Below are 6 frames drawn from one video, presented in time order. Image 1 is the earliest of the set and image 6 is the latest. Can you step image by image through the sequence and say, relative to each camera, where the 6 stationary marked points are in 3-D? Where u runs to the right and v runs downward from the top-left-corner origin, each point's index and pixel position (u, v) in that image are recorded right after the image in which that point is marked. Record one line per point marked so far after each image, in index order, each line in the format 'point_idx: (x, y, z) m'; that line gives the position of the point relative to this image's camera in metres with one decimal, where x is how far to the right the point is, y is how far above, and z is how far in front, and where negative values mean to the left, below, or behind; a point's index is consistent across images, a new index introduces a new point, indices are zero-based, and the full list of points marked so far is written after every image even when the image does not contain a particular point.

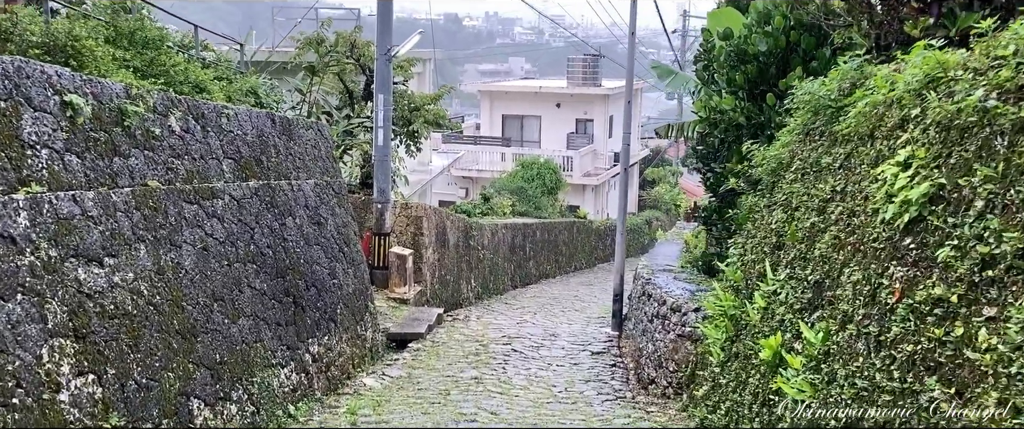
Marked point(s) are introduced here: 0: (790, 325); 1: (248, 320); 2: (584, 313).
0: (+1.5, -0.6, +3.9) m
1: (-1.9, -0.8, +5.6) m
2: (+1.2, -1.6, +12.5) m
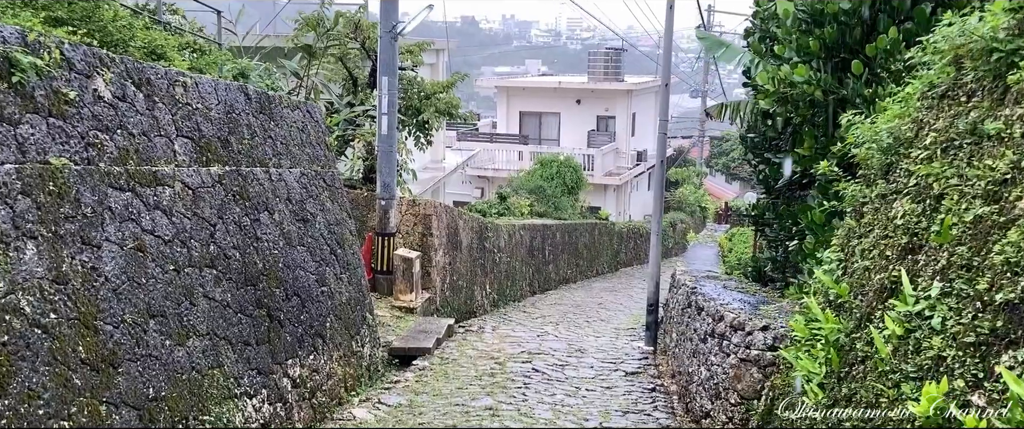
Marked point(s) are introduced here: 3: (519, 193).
0: (+1.6, -0.5, +2.7) m
1: (-1.8, -0.7, +4.4) m
2: (+1.5, -1.6, +11.2) m
3: (+0.2, +0.6, +19.8) m
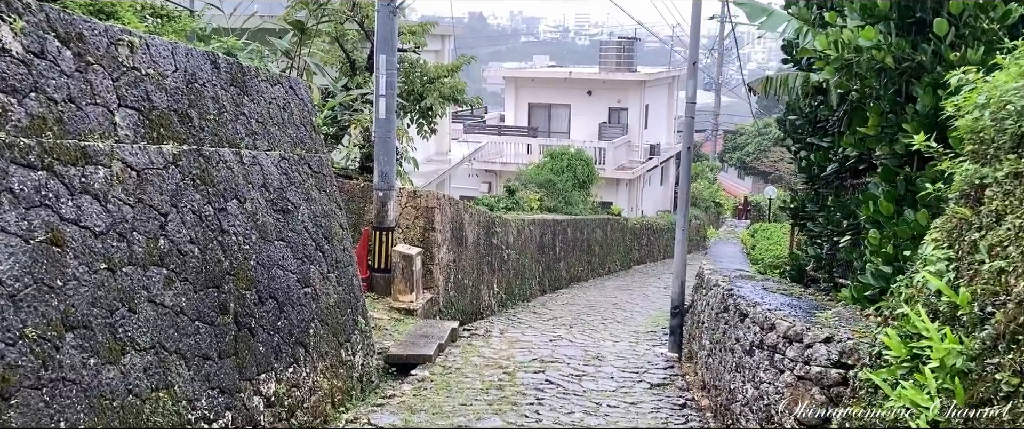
0: (+1.6, -0.5, +1.8) m
1: (-1.7, -0.7, +3.6) m
2: (+1.6, -1.5, +10.4) m
3: (+0.4, +0.7, +19.0) m
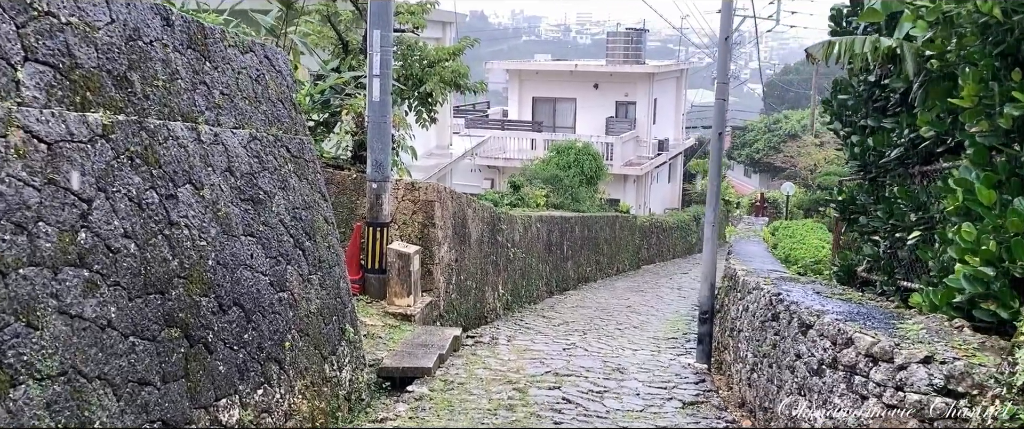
0: (+1.7, -0.4, +1.0) m
1: (-1.6, -0.6, +2.7) m
2: (+1.7, -1.5, +9.5) m
3: (+0.5, +0.8, +18.1) m
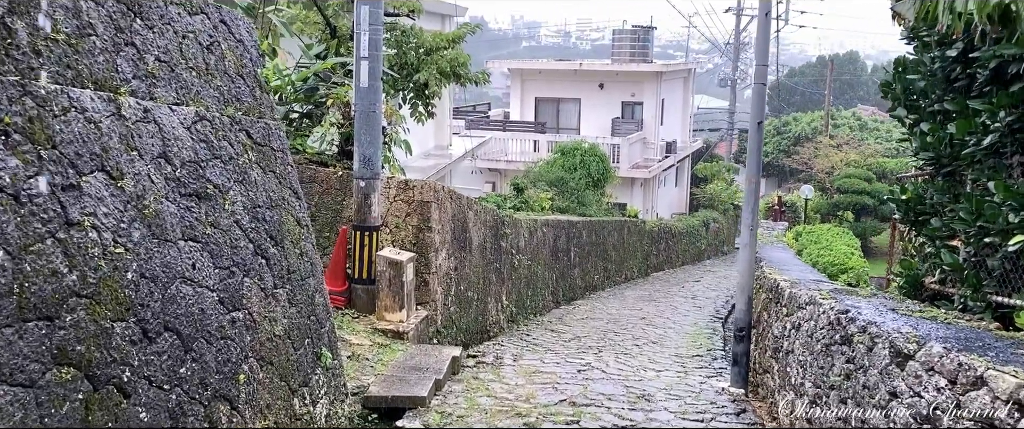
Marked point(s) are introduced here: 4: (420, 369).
0: (+1.8, -0.4, 0.0) m
1: (-1.6, -0.6, +1.7) m
2: (+1.7, -1.5, +8.5) m
3: (+0.6, +0.7, +17.1) m
4: (-0.7, -1.2, +5.8) m
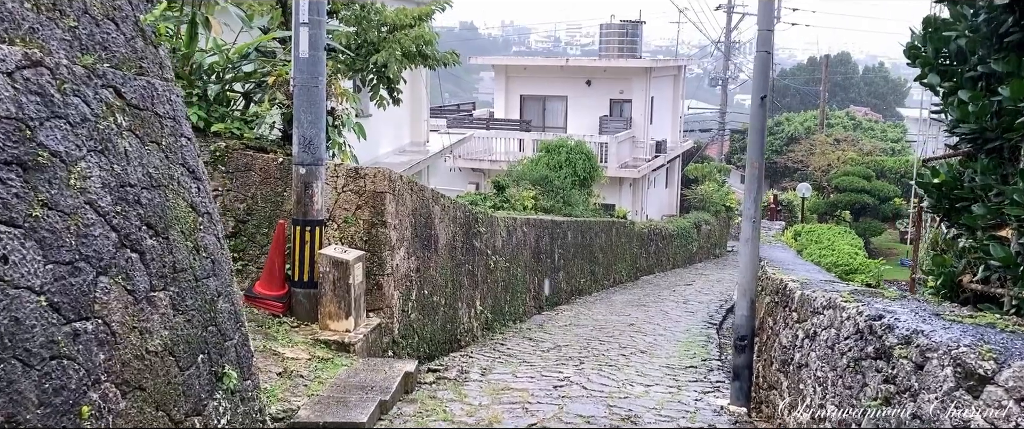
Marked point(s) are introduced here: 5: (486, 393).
0: (+1.6, -0.3, -0.9) m
1: (-1.8, -0.5, +0.8) m
2: (+1.5, -1.4, +7.6) m
3: (+0.2, +0.6, +16.2) m
4: (-1.0, -1.1, +4.8) m
5: (-0.2, -1.3, +5.6) m
